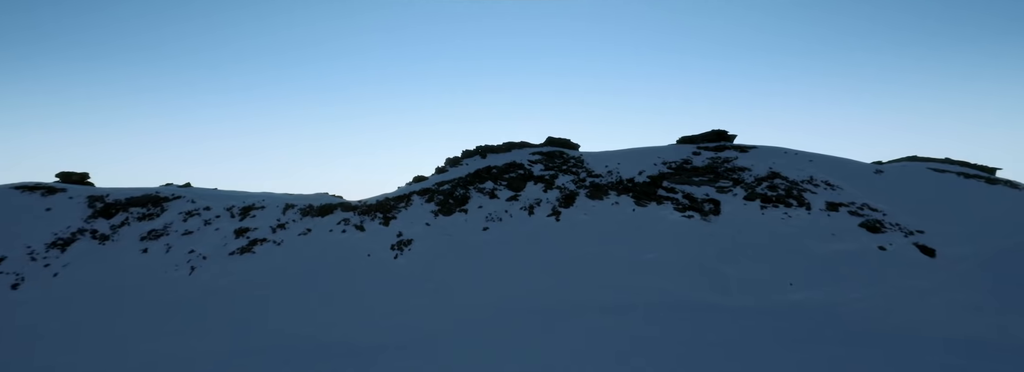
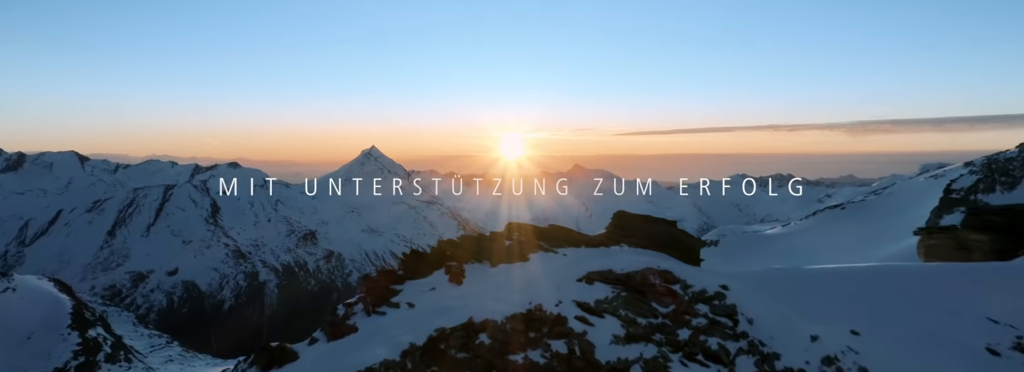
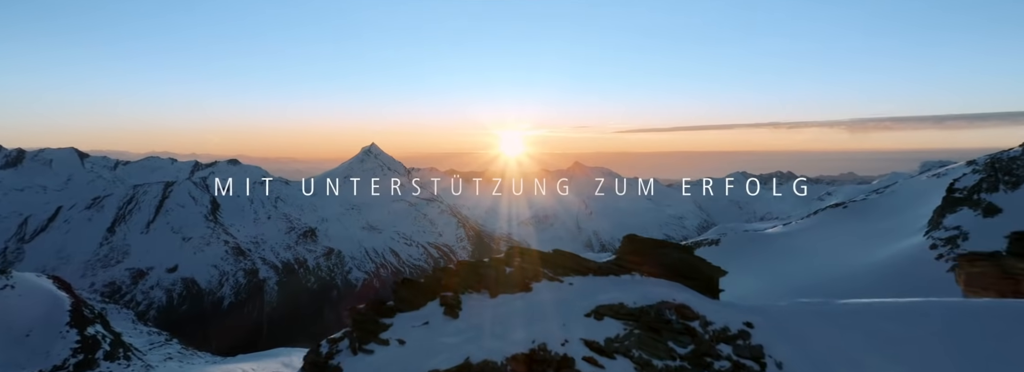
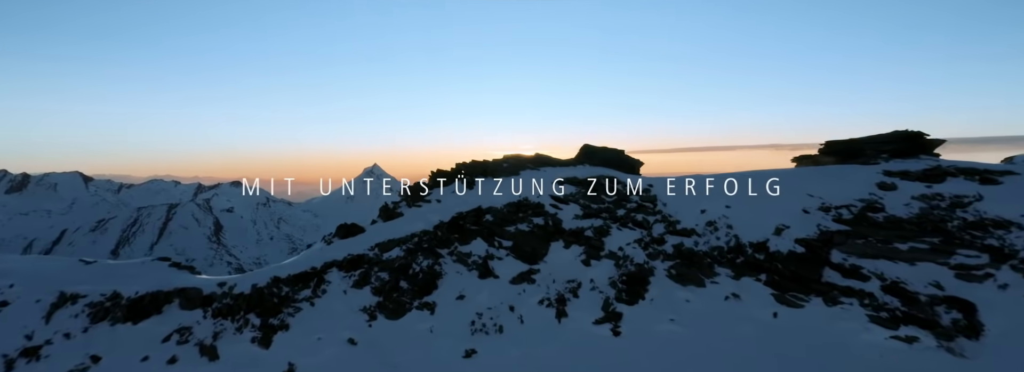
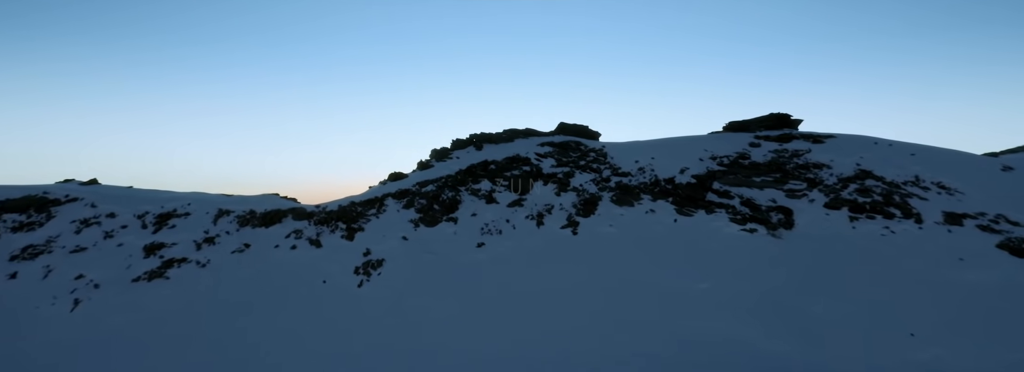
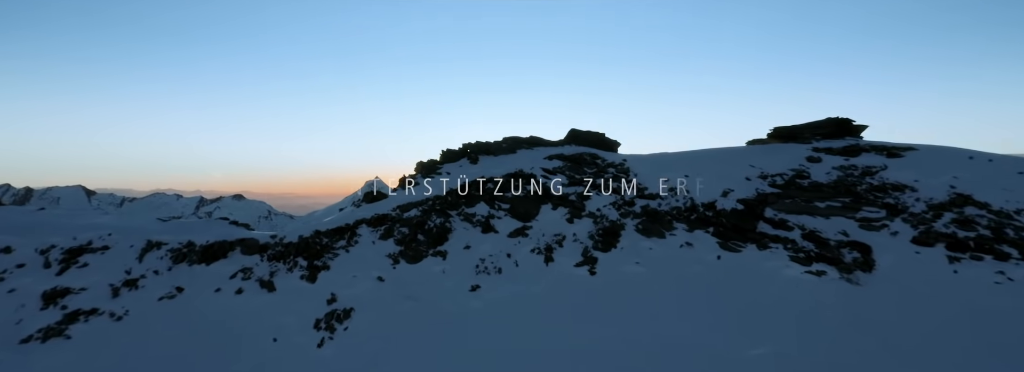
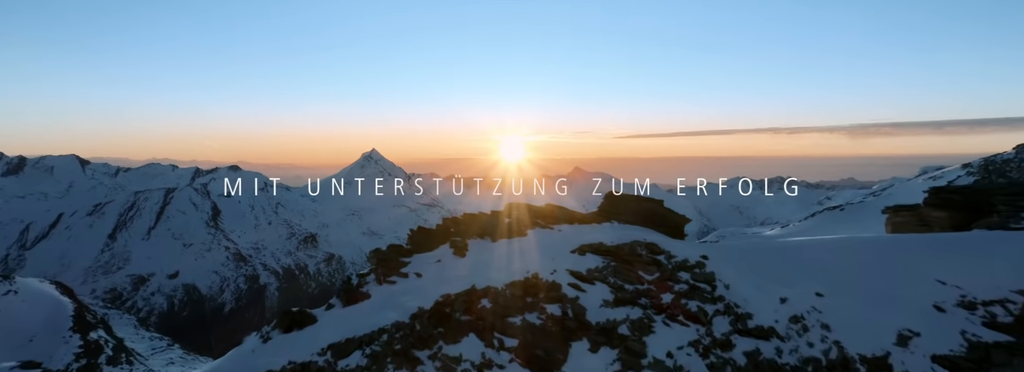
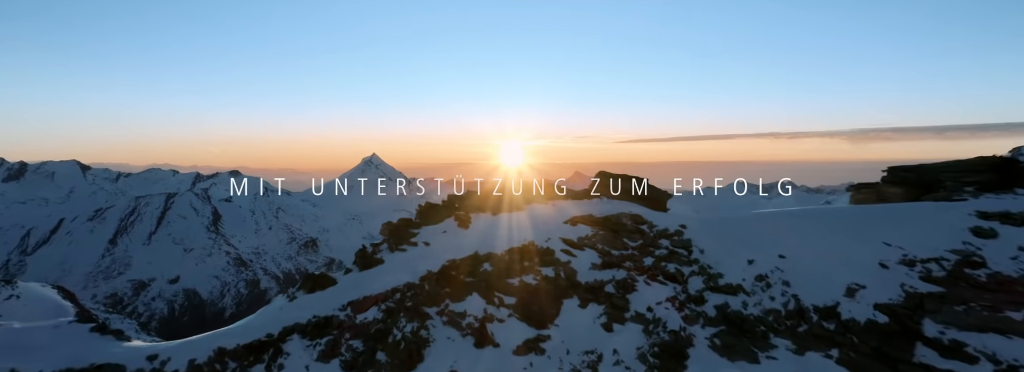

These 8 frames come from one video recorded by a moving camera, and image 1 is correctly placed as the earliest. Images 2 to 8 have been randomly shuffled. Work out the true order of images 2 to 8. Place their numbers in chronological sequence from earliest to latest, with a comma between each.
5, 6, 4, 8, 7, 2, 3
